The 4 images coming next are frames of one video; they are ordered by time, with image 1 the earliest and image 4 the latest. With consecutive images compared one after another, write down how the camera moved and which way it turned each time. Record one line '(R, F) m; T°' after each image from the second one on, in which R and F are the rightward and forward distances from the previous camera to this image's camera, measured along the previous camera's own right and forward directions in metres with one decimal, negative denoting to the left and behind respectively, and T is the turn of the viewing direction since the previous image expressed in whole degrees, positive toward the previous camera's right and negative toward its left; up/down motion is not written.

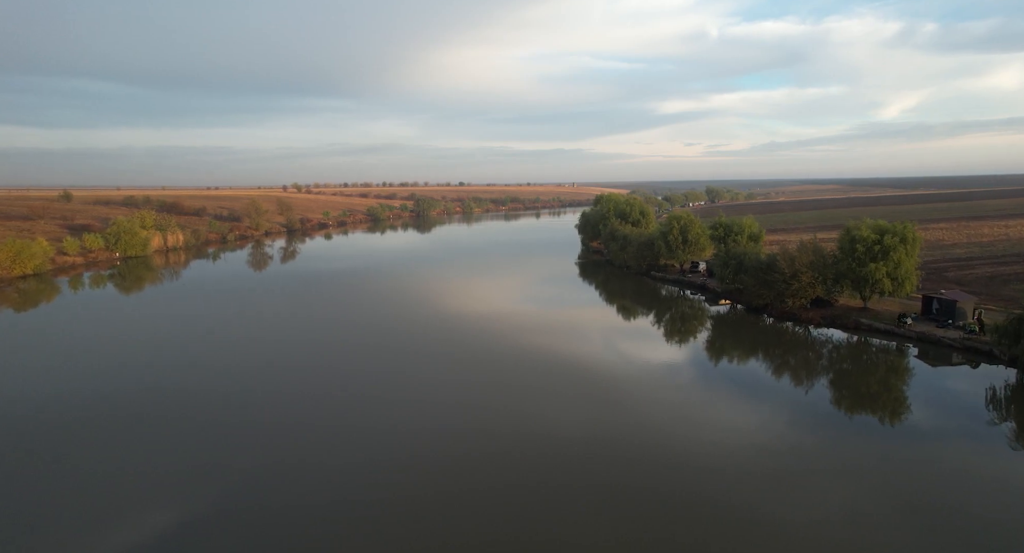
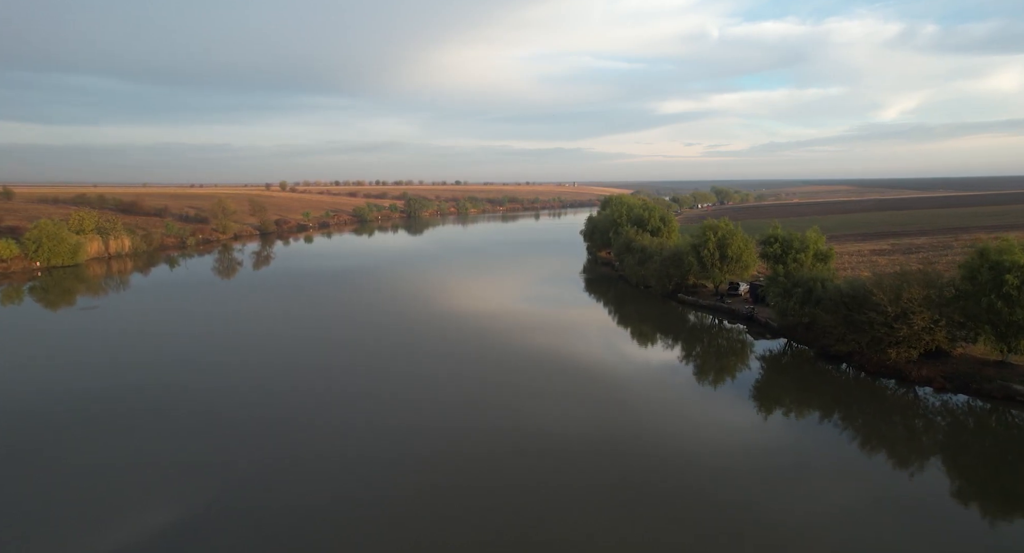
(+0.1, +2.3) m; 0°
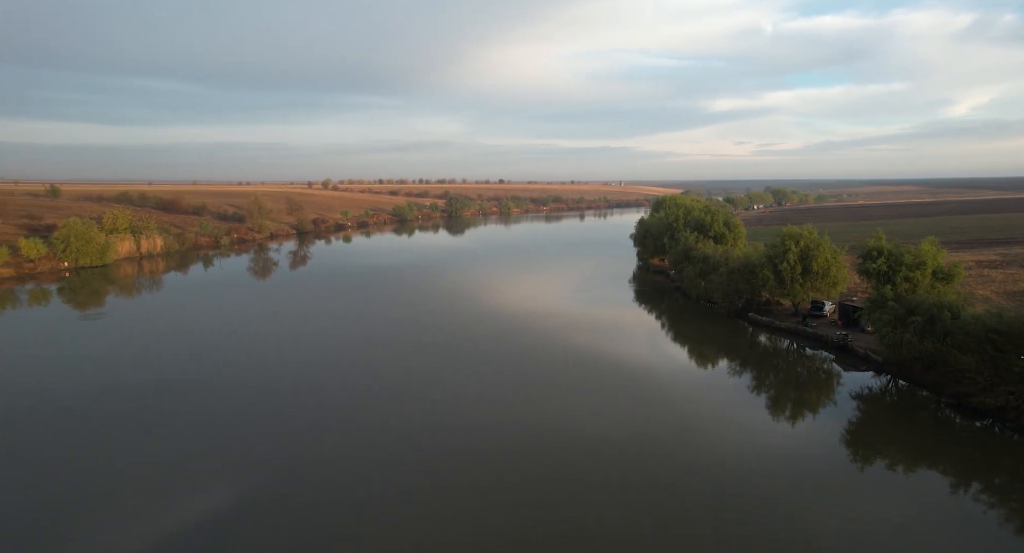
(0.0, +1.1) m; -4°
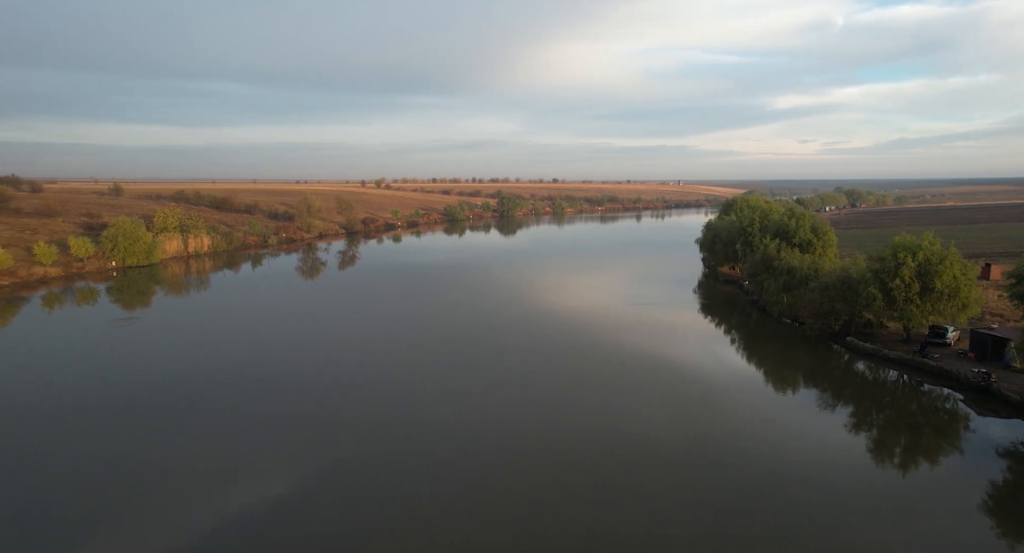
(0.0, +1.0) m; -5°
